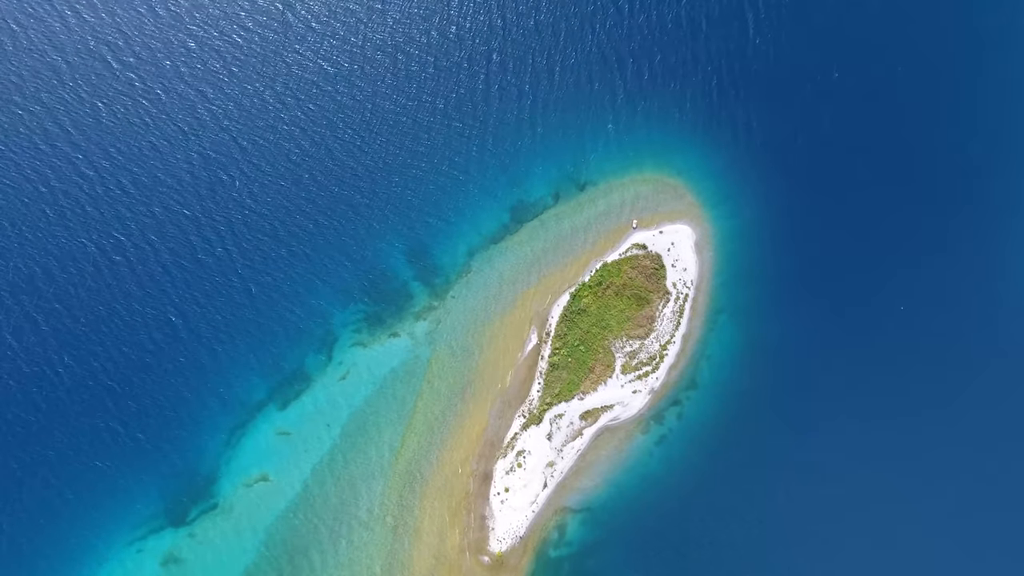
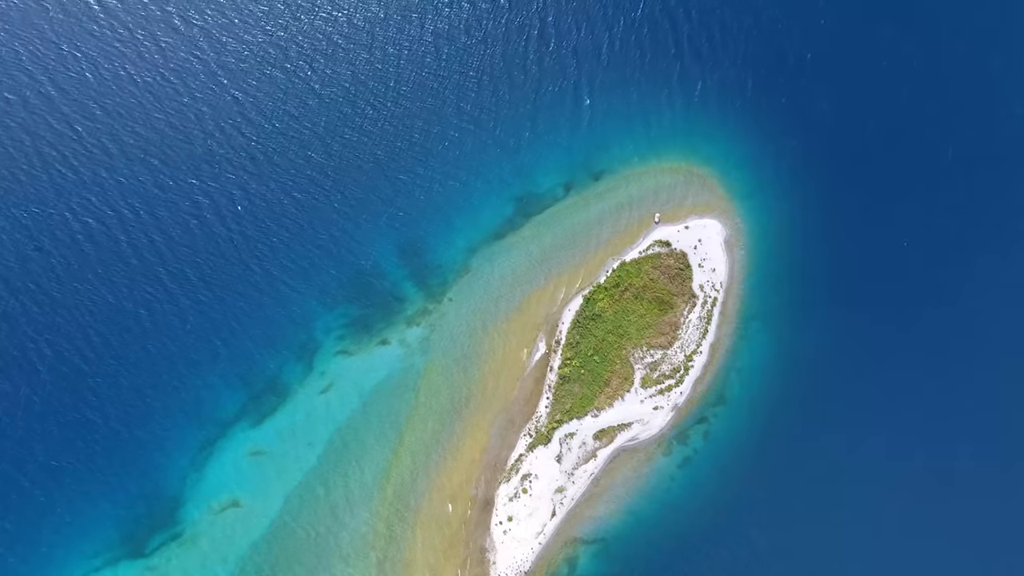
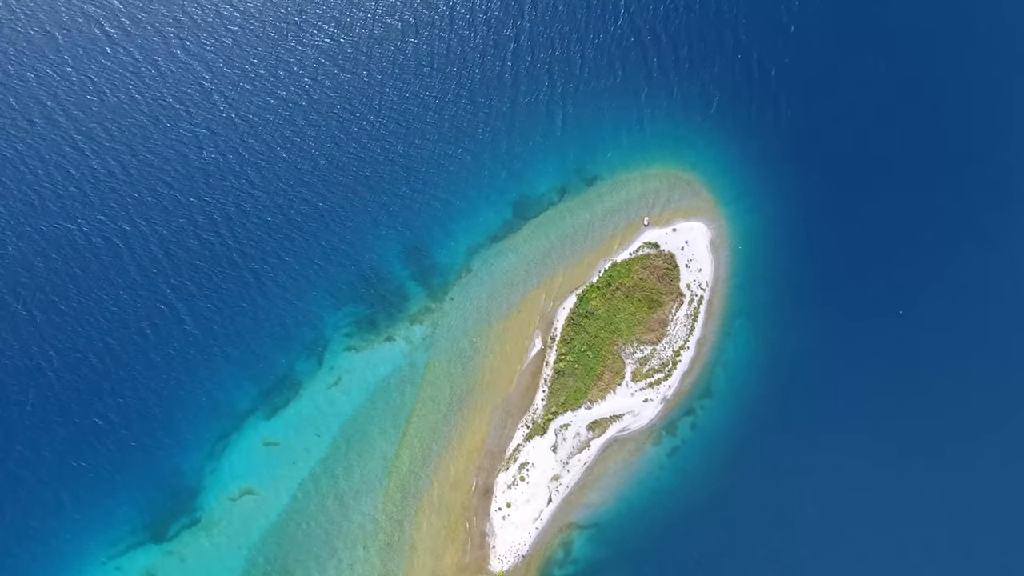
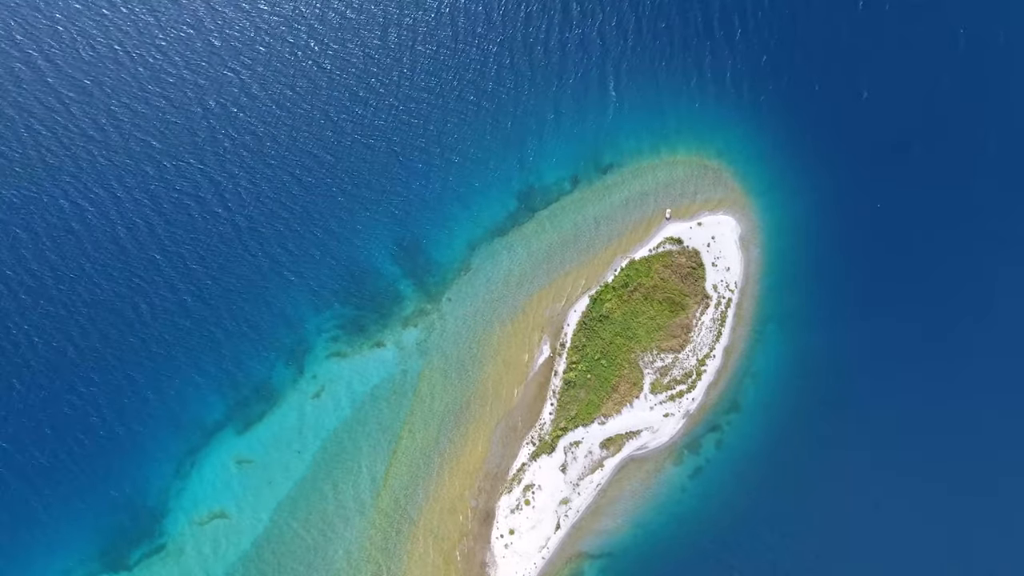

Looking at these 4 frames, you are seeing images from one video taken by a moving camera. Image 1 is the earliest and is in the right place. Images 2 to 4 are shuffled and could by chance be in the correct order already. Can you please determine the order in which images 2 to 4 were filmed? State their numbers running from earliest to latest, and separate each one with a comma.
3, 2, 4
